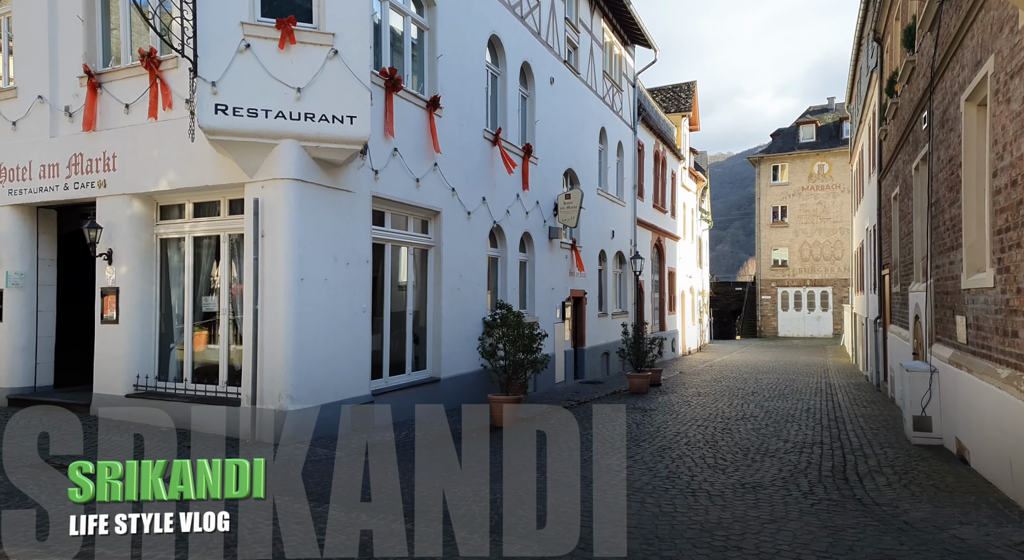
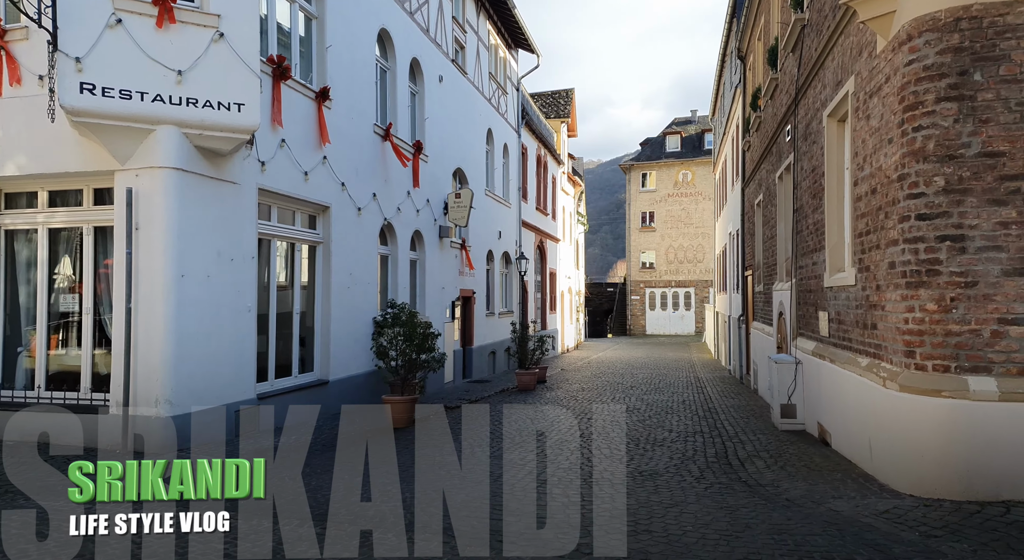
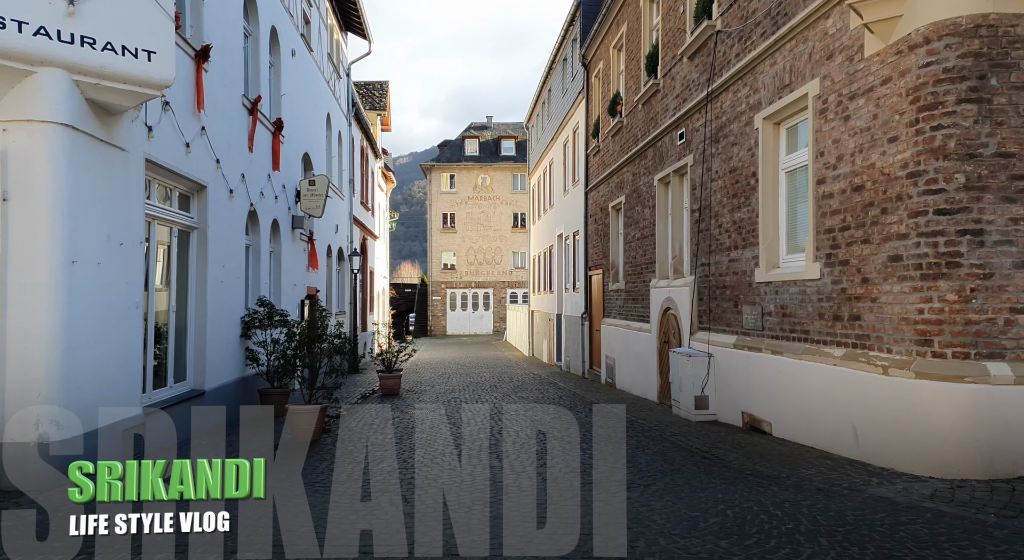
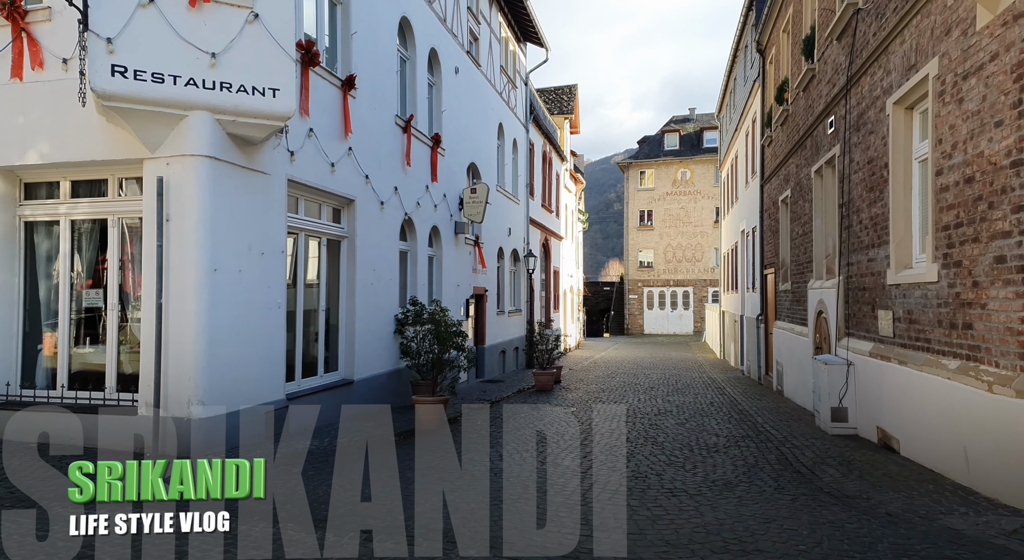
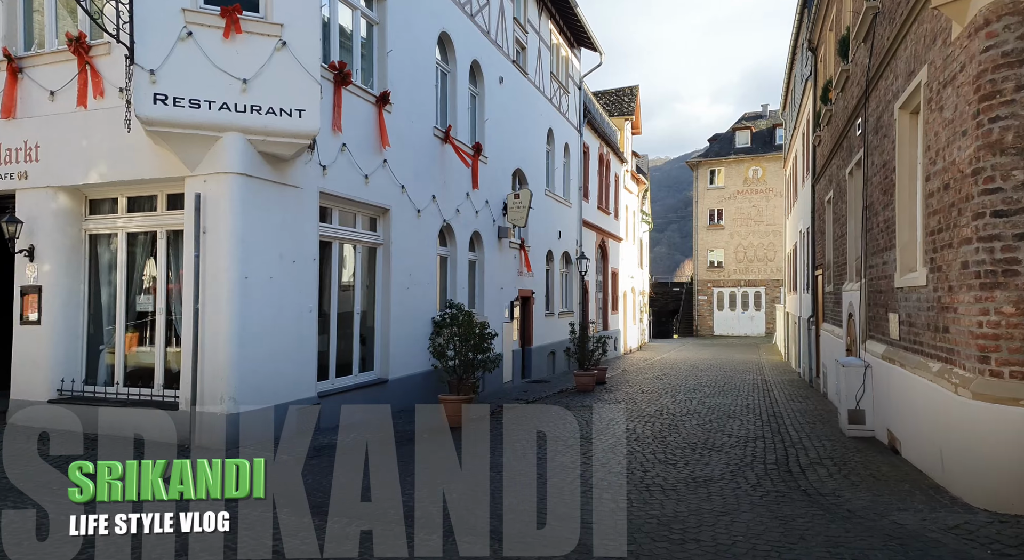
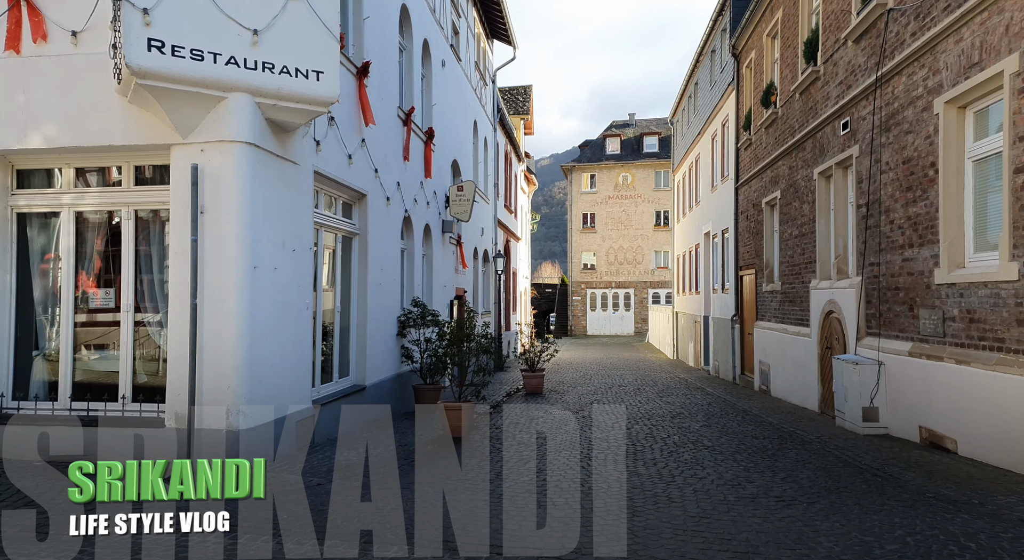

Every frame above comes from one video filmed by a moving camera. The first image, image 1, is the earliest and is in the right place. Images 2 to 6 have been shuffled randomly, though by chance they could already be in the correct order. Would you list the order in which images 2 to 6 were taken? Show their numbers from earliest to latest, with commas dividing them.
5, 2, 4, 6, 3
